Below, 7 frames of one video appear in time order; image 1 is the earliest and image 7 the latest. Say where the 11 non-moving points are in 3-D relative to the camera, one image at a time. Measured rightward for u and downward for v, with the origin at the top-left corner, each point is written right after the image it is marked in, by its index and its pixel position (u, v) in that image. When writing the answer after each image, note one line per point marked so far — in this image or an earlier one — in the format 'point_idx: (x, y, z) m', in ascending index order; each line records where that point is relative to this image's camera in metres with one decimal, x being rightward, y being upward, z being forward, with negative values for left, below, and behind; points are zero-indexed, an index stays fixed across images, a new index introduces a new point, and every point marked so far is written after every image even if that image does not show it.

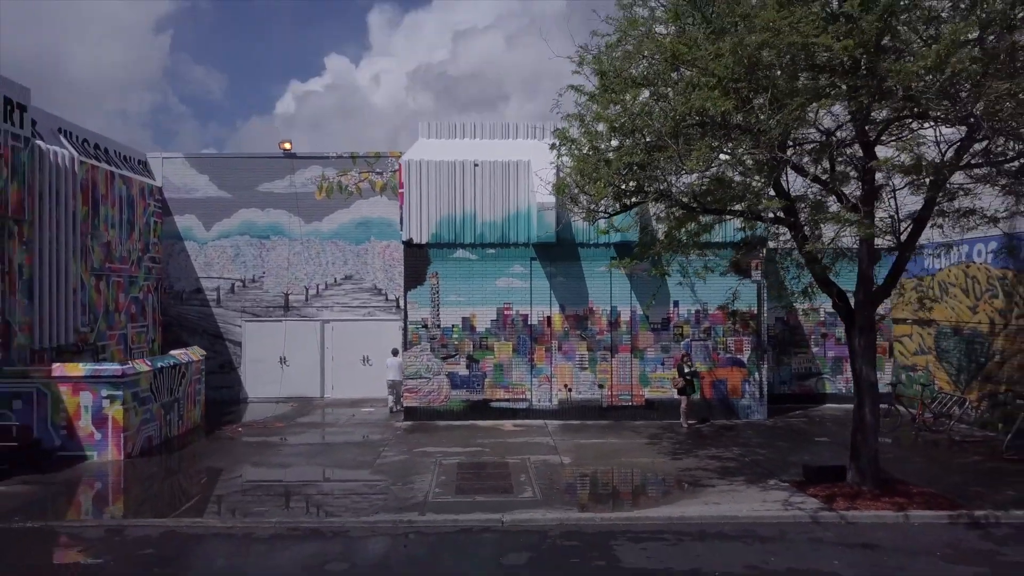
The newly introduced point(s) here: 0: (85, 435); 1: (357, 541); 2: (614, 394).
0: (-5.8, -2.0, +11.1) m
1: (-1.5, -2.5, +8.1) m
2: (+1.8, -1.8, +14.2) m
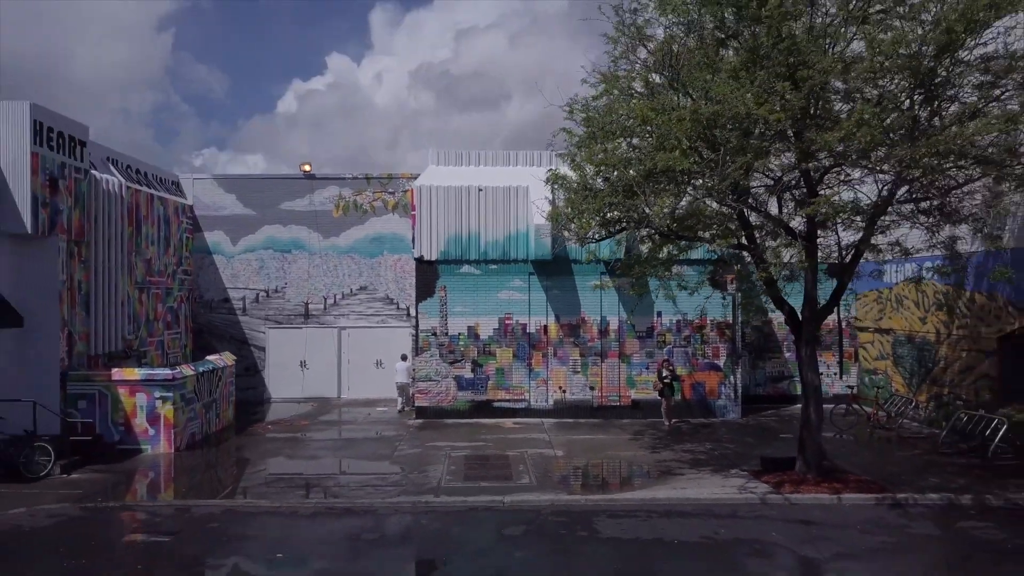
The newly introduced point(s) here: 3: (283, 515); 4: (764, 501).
0: (-5.8, -2.2, +12.7) m
1: (-1.5, -2.7, +9.8) m
2: (+1.8, -2.1, +15.8) m
3: (-2.7, -2.8, +9.8) m
4: (+3.0, -2.6, +9.8) m
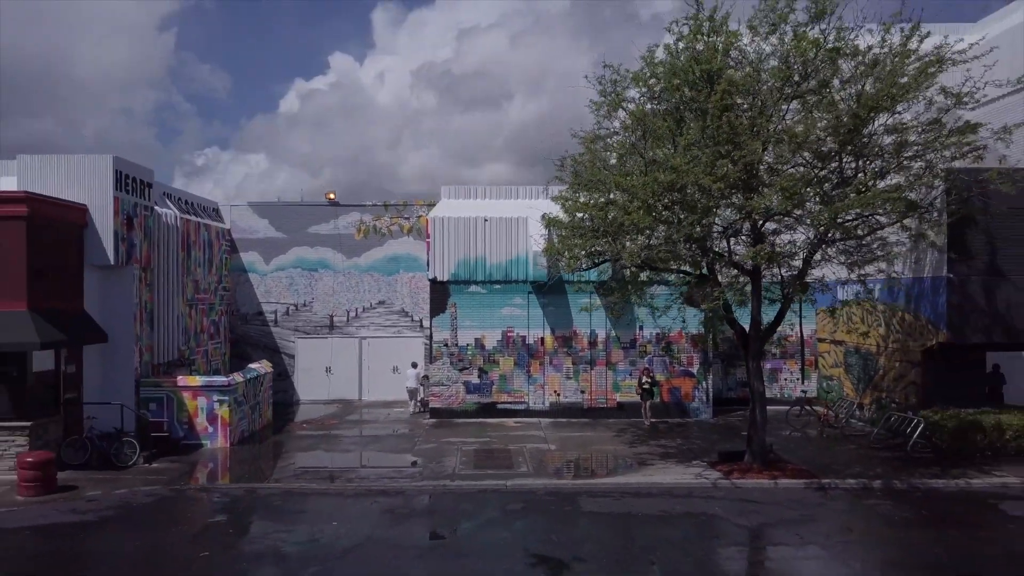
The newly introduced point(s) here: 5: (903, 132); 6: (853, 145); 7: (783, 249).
0: (-5.7, -2.6, +15.1) m
1: (-1.5, -3.1, +12.2) m
2: (+1.8, -2.4, +18.2) m
3: (-2.7, -3.2, +12.2) m
4: (+3.0, -3.0, +12.2) m
5: (+6.0, +2.3, +12.7) m
6: (+5.1, +2.0, +12.4) m
7: (+4.1, +0.6, +12.5) m
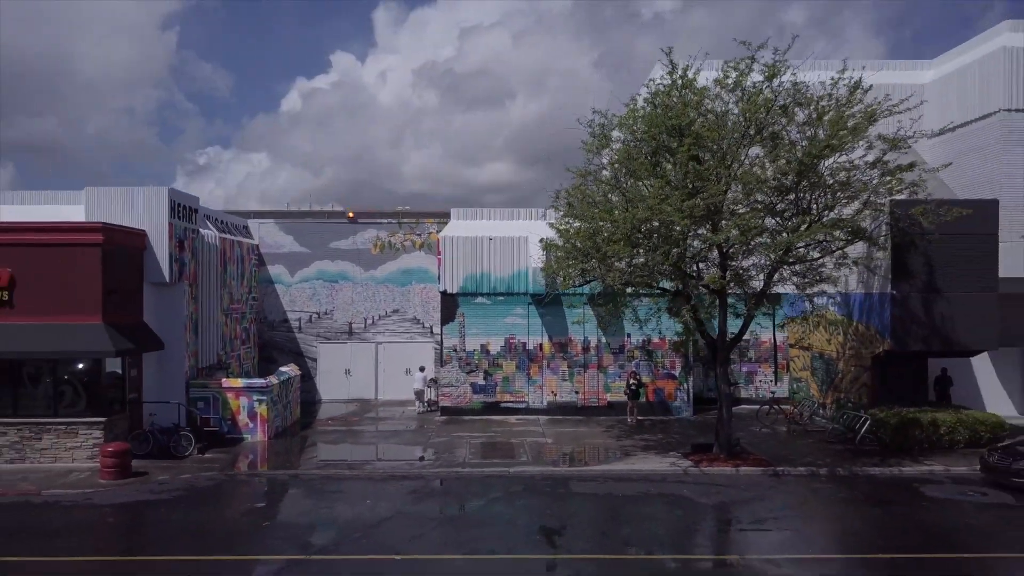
0: (-5.7, -2.9, +17.3) m
1: (-1.4, -3.4, +14.4) m
2: (+1.9, -2.7, +20.4) m
3: (-2.6, -3.4, +14.4) m
4: (+3.1, -3.3, +14.4) m
5: (+6.0, +2.0, +14.9) m
6: (+5.1, +1.7, +14.5) m
7: (+4.2, +0.3, +14.7) m
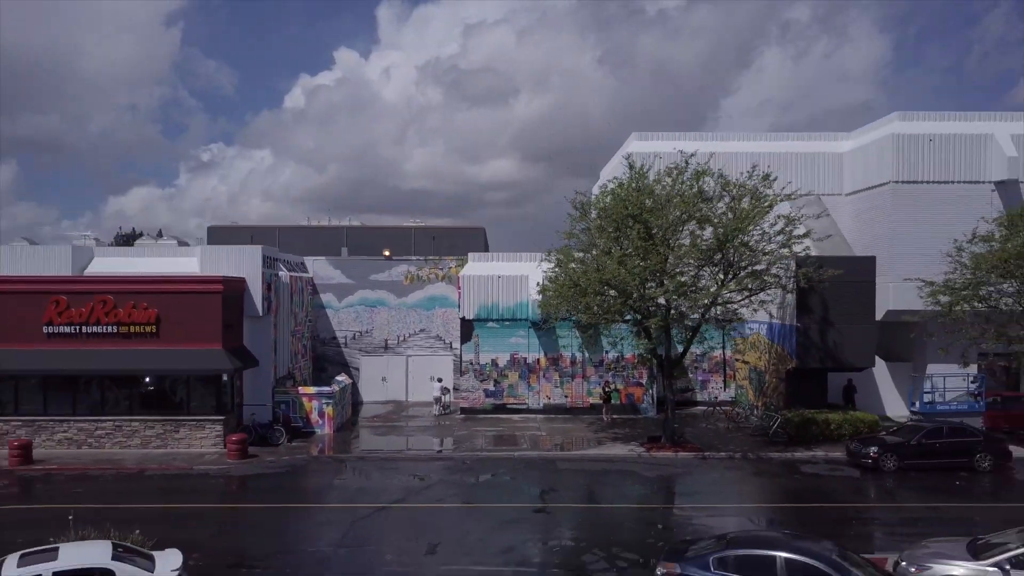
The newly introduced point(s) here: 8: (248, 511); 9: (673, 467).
0: (-5.6, -3.8, +23.1) m
1: (-1.3, -4.3, +20.2) m
2: (+2.0, -3.6, +26.2) m
3: (-2.5, -4.3, +20.2) m
4: (+3.2, -4.2, +20.2) m
5: (+6.1, +1.1, +20.6) m
6: (+5.3, +0.8, +20.3) m
7: (+4.3, -0.6, +20.5) m
8: (-5.3, -4.5, +16.5) m
9: (+3.9, -4.3, +19.6) m
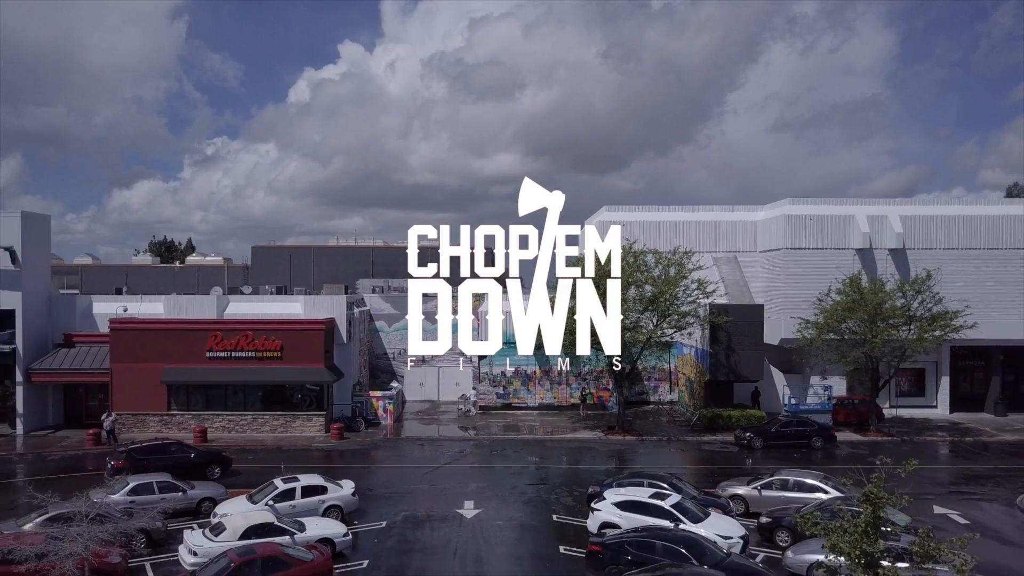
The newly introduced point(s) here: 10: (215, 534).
0: (-5.4, -5.2, +33.6) m
1: (-1.2, -5.8, +30.6) m
2: (+2.2, -5.0, +36.6) m
3: (-2.4, -5.8, +30.7) m
4: (+3.3, -5.6, +30.6) m
5: (+6.3, -0.4, +30.9) m
6: (+5.4, -0.7, +30.6) m
7: (+4.4, -2.1, +30.8) m
8: (-5.2, -6.0, +26.9) m
9: (+4.0, -5.8, +30.0) m
10: (-6.0, -5.0, +16.7) m
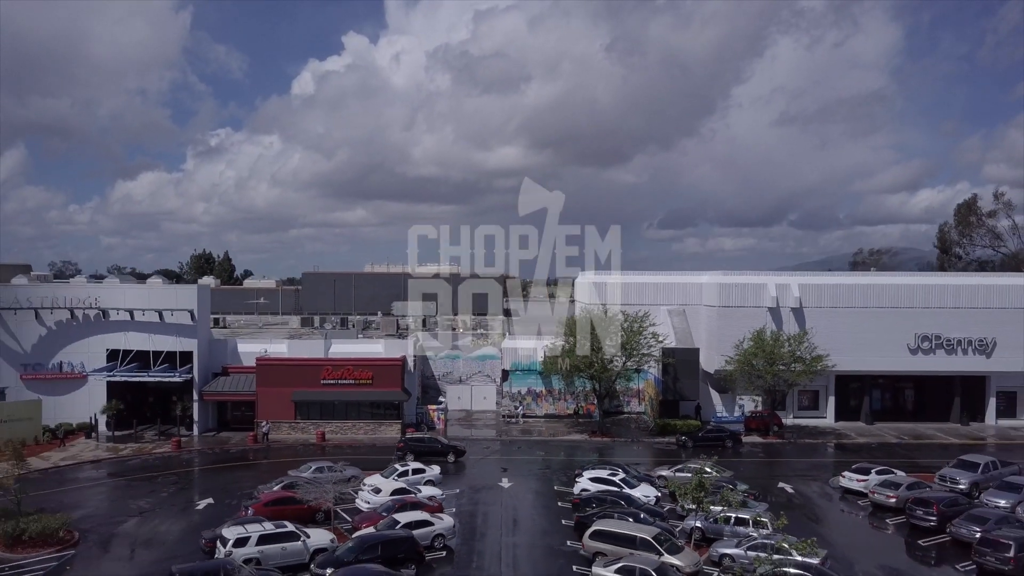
0: (-4.6, -8.0, +48.5) m
1: (-0.4, -8.6, +45.5) m
2: (+3.0, -7.8, +51.4) m
3: (-1.5, -8.6, +45.6) m
4: (+4.2, -8.5, +45.4) m
5: (+7.2, -3.2, +45.7) m
6: (+6.3, -3.5, +45.4) m
7: (+5.3, -4.9, +45.7) m
8: (-4.4, -8.8, +41.8) m
9: (+4.8, -8.6, +44.8) m
10: (-5.3, -7.9, +31.6) m
